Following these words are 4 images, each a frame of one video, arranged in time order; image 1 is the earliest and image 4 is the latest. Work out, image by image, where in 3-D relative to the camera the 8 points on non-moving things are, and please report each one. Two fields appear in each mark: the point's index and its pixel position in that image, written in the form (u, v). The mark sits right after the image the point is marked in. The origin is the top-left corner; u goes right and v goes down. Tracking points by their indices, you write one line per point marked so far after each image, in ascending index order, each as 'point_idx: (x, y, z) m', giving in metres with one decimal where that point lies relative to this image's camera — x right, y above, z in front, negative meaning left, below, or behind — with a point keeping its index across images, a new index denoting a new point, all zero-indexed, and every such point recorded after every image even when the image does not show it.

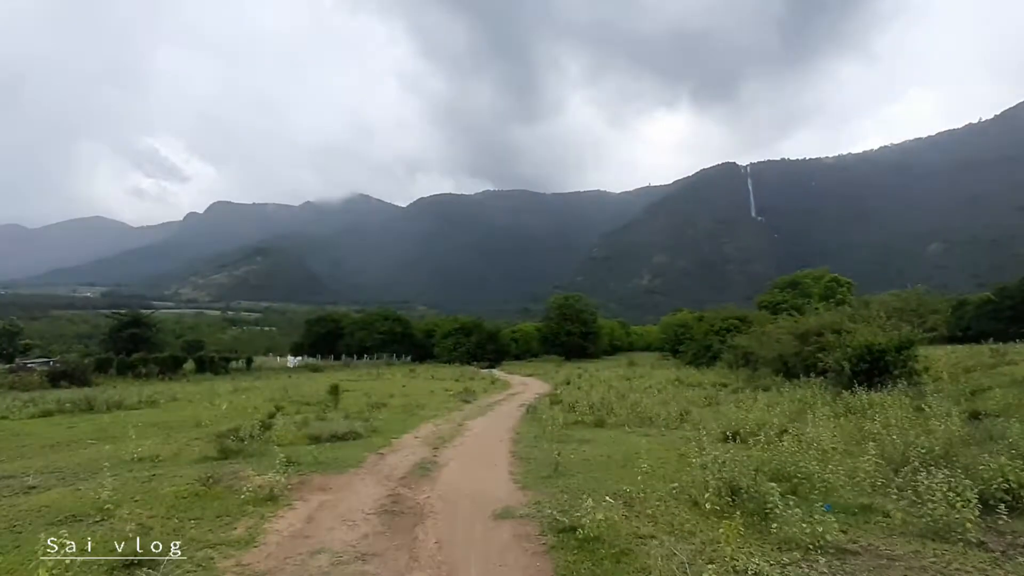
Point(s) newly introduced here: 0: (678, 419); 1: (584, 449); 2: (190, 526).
0: (+5.1, -4.0, +18.1) m
1: (+1.7, -3.7, +13.6) m
2: (-4.3, -3.2, +7.8) m
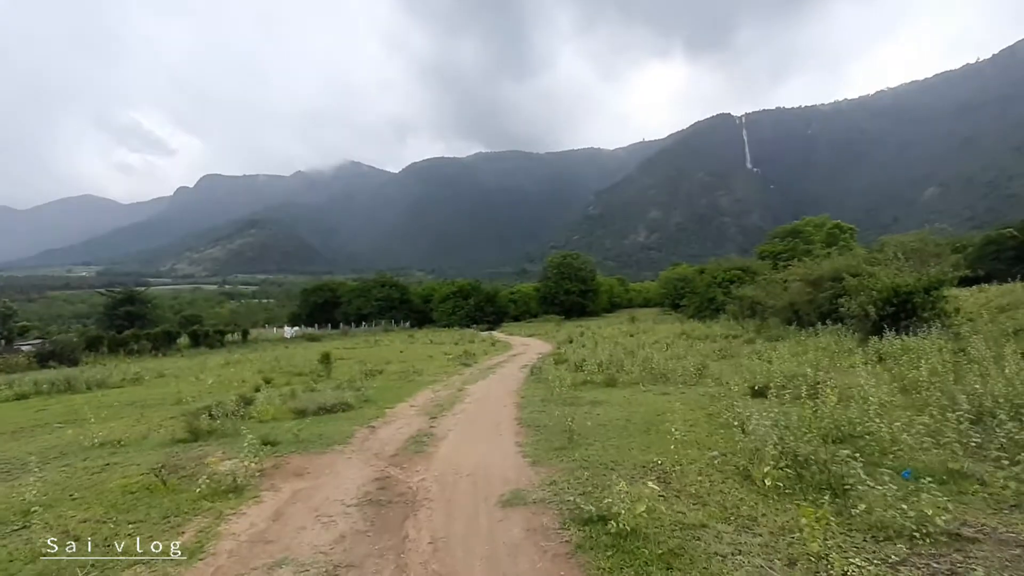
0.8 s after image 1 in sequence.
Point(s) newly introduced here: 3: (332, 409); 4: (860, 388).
0: (+5.2, -2.4, +16.7) m
1: (+1.8, -2.6, +12.1) m
2: (-4.1, -2.6, +6.3) m
3: (-4.6, -3.1, +14.8) m
4: (+6.7, -1.9, +11.3) m
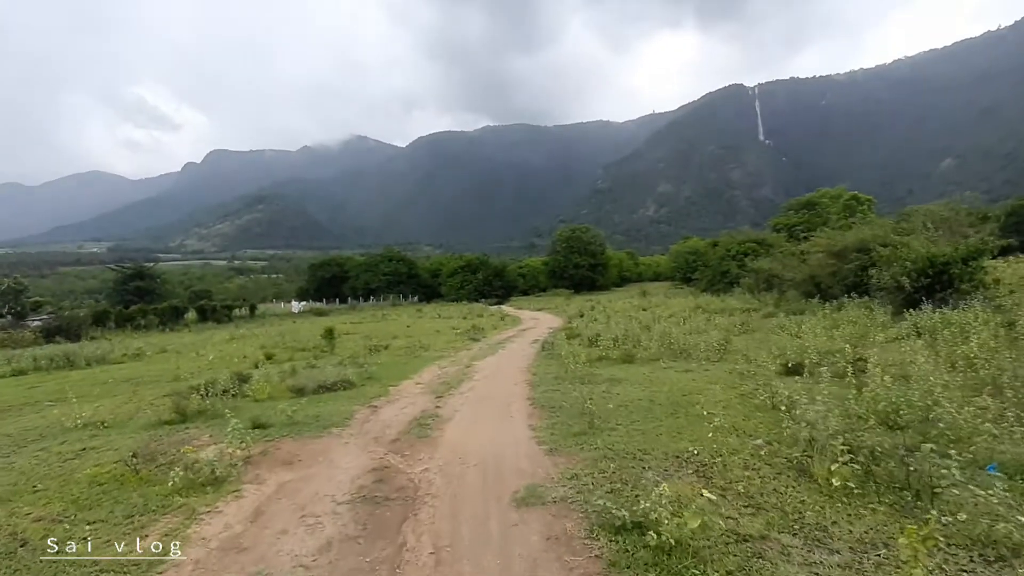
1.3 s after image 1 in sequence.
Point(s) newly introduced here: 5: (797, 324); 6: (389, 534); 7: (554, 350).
0: (+5.5, -1.6, +15.7) m
1: (+2.0, -2.0, +11.2) m
2: (-4.0, -2.3, +5.5) m
3: (-4.3, -2.4, +14.0) m
4: (+6.9, -1.4, +10.3) m
5: (+9.4, -1.2, +19.6) m
6: (-1.1, -2.2, +5.2) m
7: (+1.3, -2.0, +18.6) m
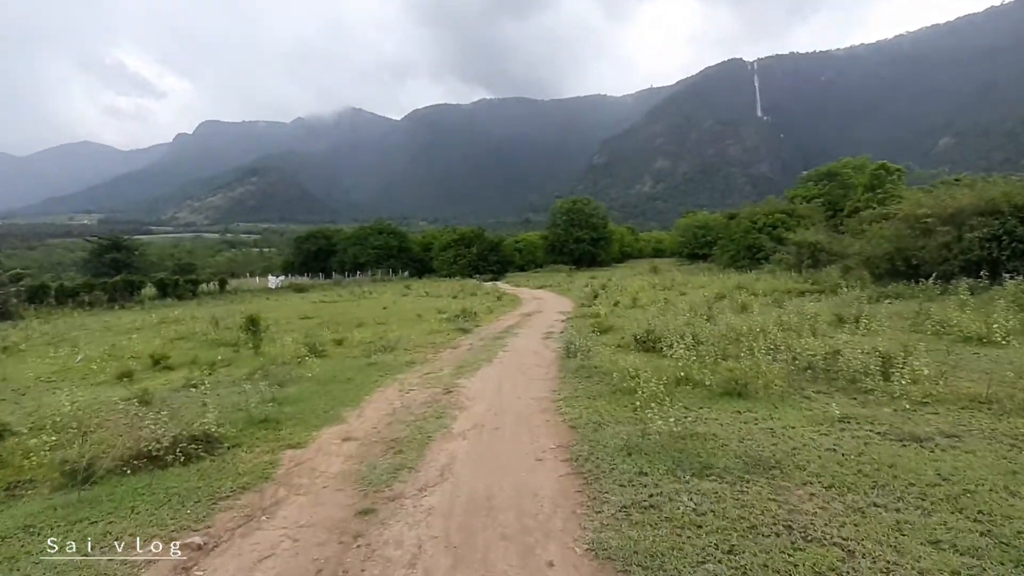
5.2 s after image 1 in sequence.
0: (+5.7, -1.2, +8.7) m
1: (+2.3, -1.7, +4.1) m
2: (-3.7, -2.2, -1.7) m
3: (-4.1, -2.0, +6.8) m
4: (+7.2, -1.2, +3.2) m
5: (+9.6, -0.7, +12.5) m
6: (-0.8, -2.1, -1.9) m
7: (+1.5, -1.4, +11.5) m
